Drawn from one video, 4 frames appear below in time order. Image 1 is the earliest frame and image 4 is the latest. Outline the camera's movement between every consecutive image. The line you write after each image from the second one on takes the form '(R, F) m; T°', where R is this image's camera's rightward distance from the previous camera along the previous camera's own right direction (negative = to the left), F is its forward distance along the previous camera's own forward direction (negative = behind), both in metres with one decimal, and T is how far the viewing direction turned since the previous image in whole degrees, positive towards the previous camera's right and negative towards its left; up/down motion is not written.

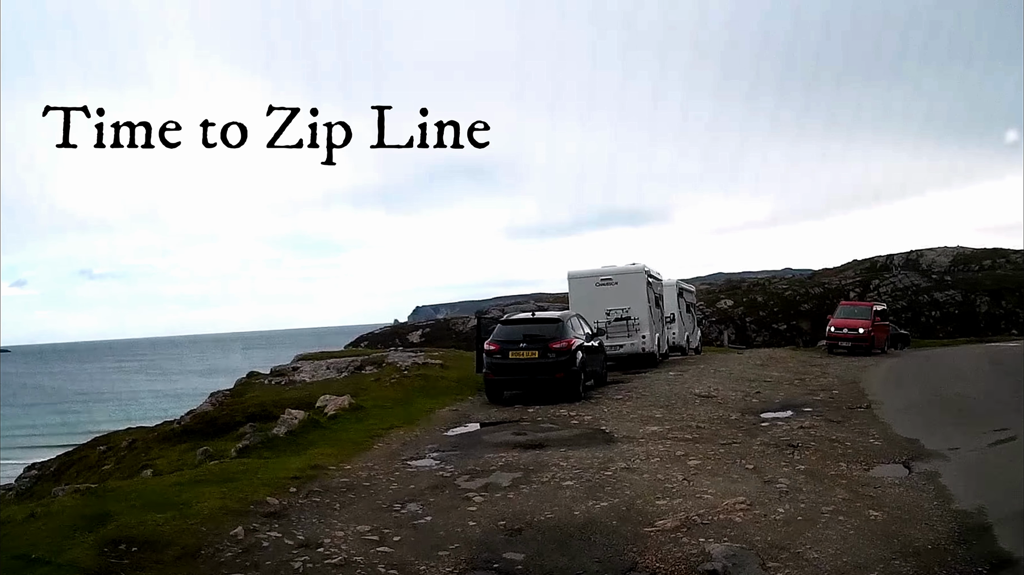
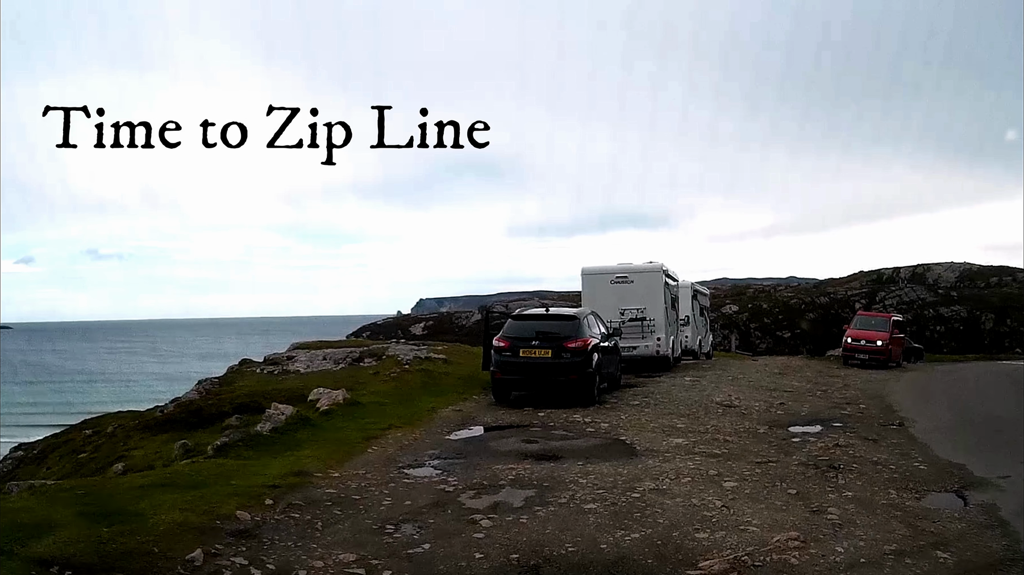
(-0.2, +1.2) m; 0°
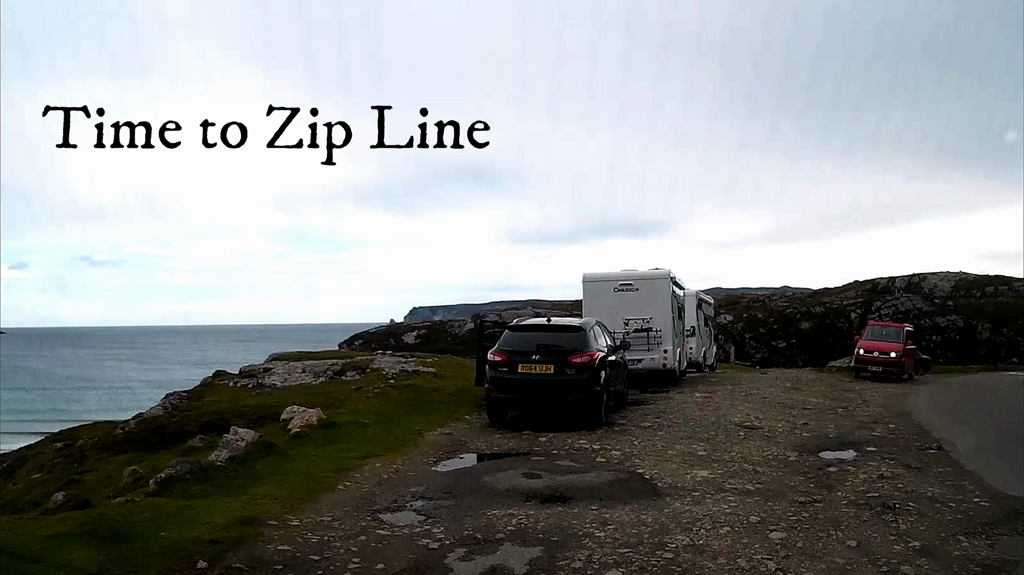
(-0.1, +1.5) m; +1°
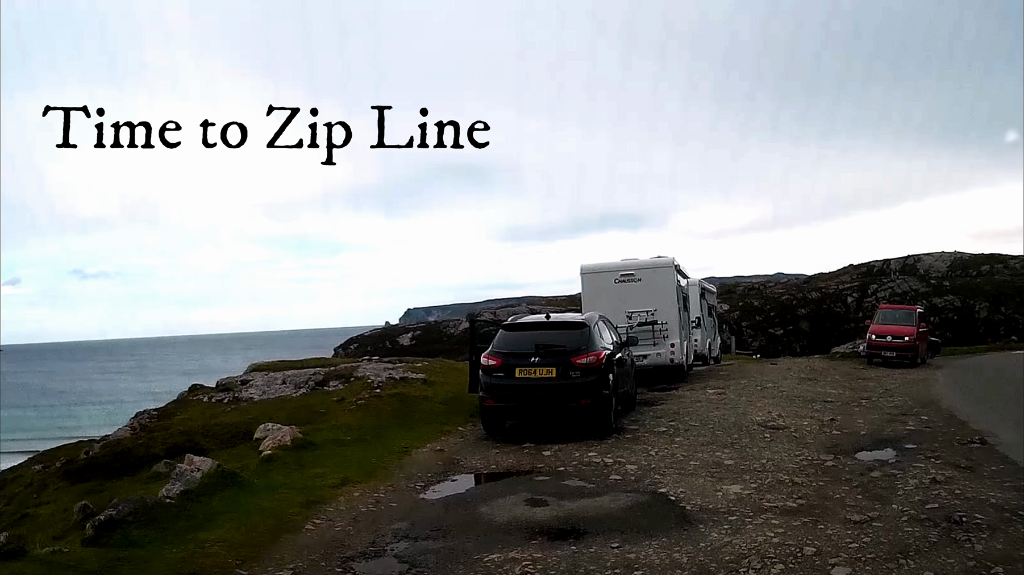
(0.0, +1.4) m; 0°
